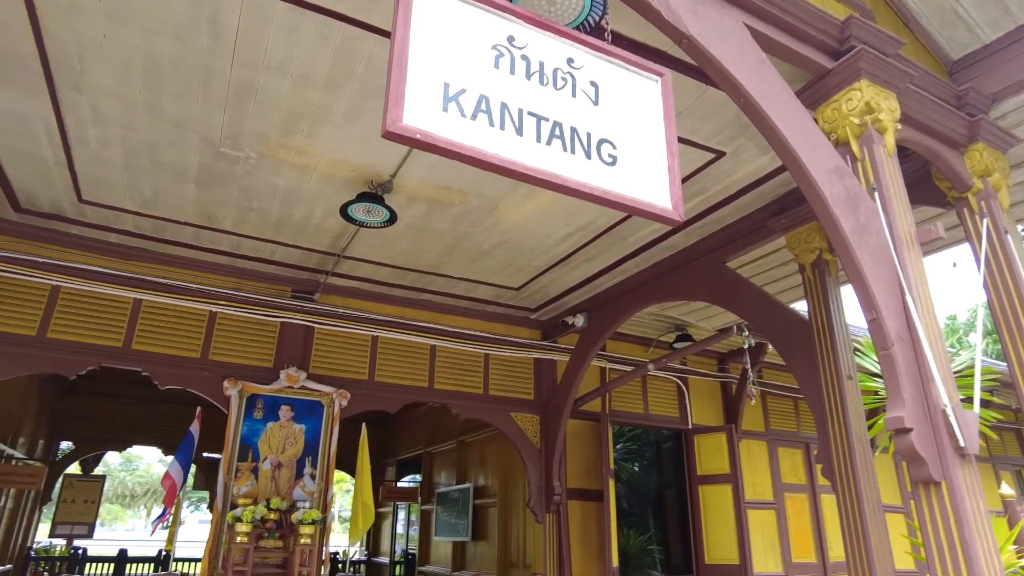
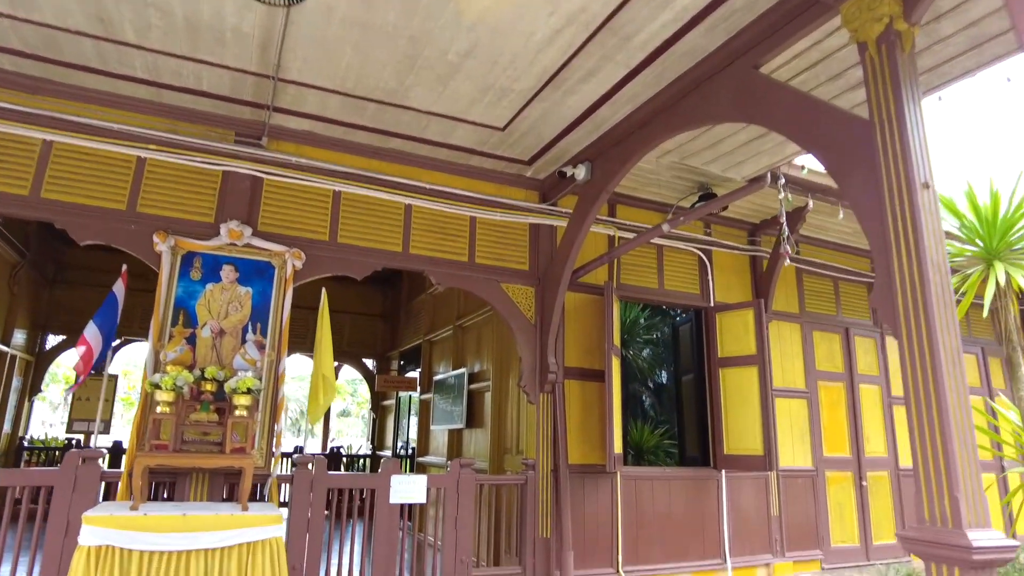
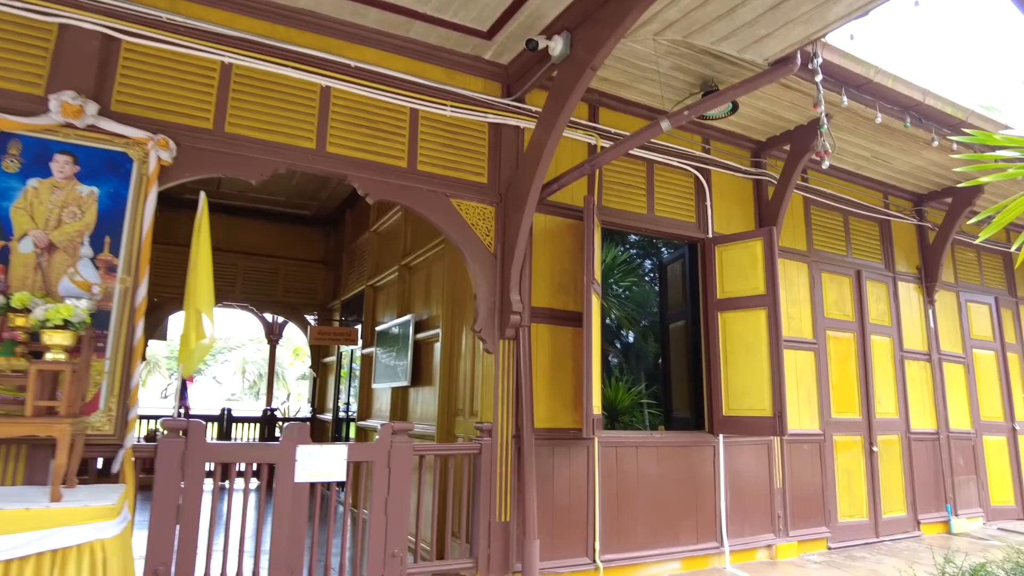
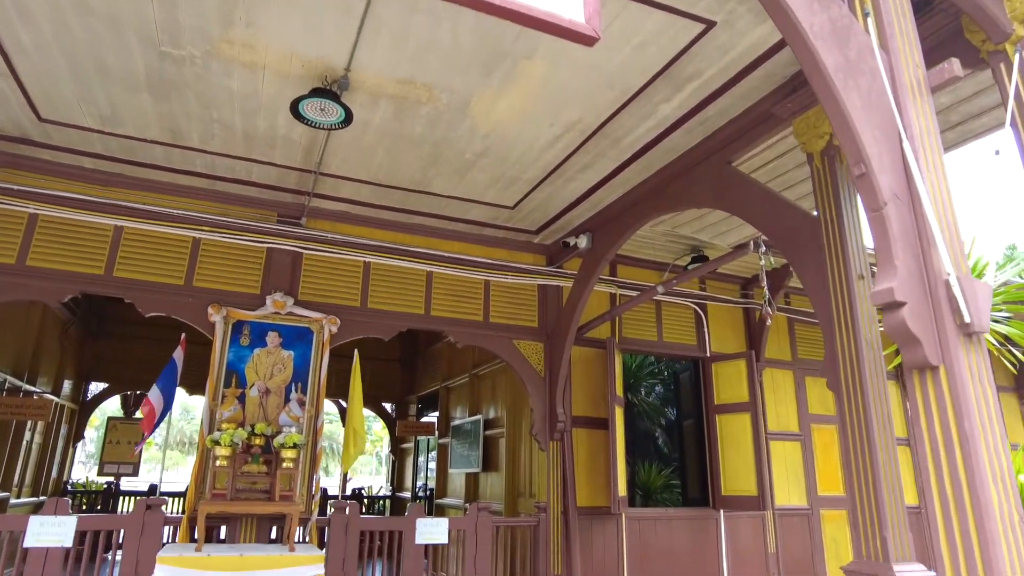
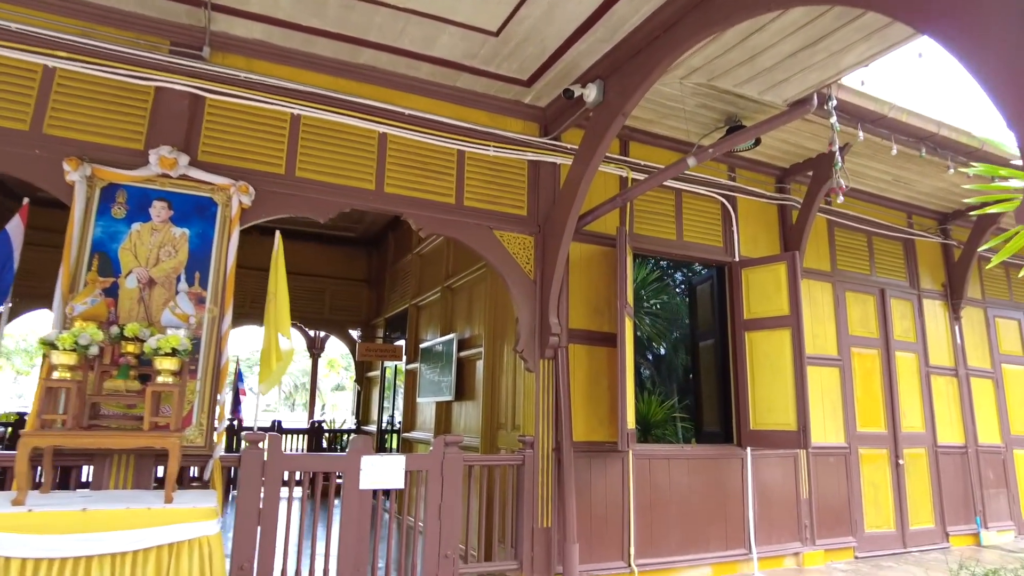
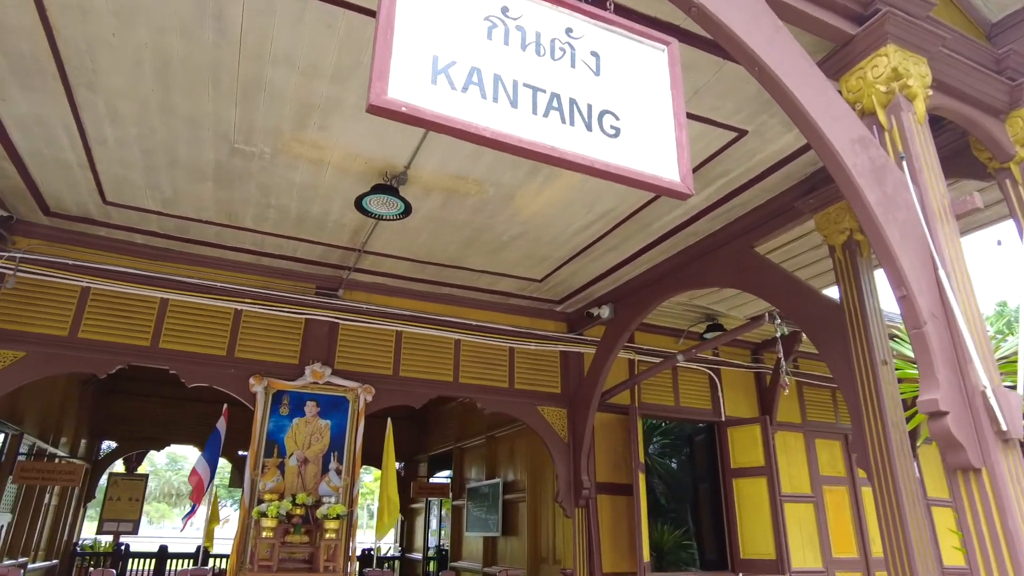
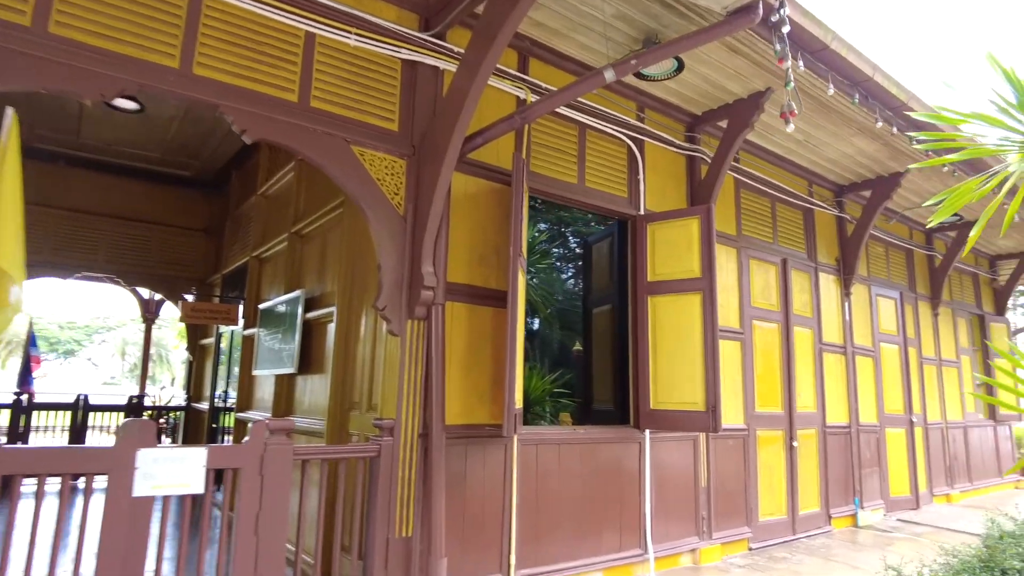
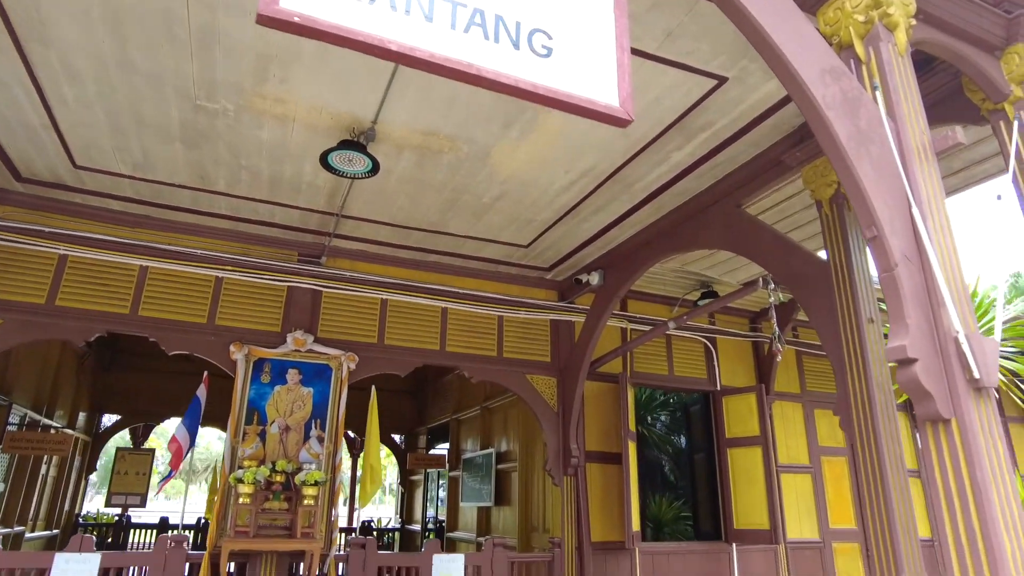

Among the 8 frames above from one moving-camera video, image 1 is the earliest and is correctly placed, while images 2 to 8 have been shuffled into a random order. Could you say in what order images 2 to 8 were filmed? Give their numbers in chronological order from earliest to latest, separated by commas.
6, 8, 4, 2, 5, 3, 7
